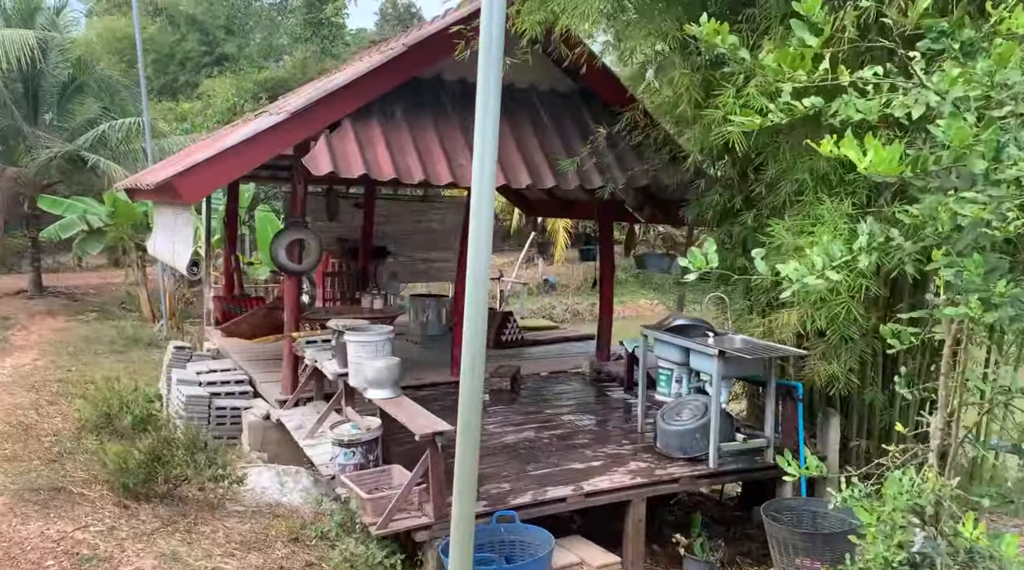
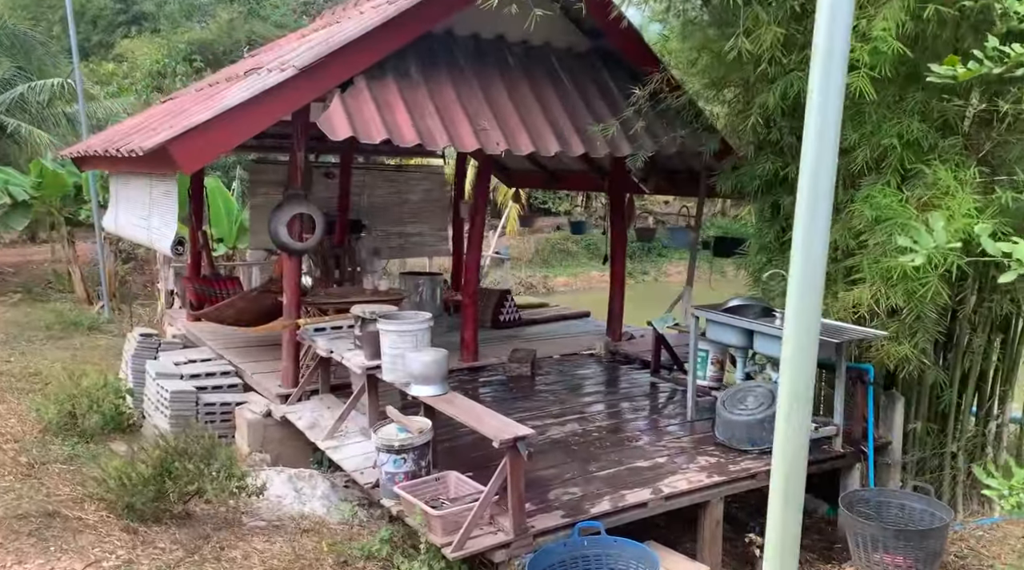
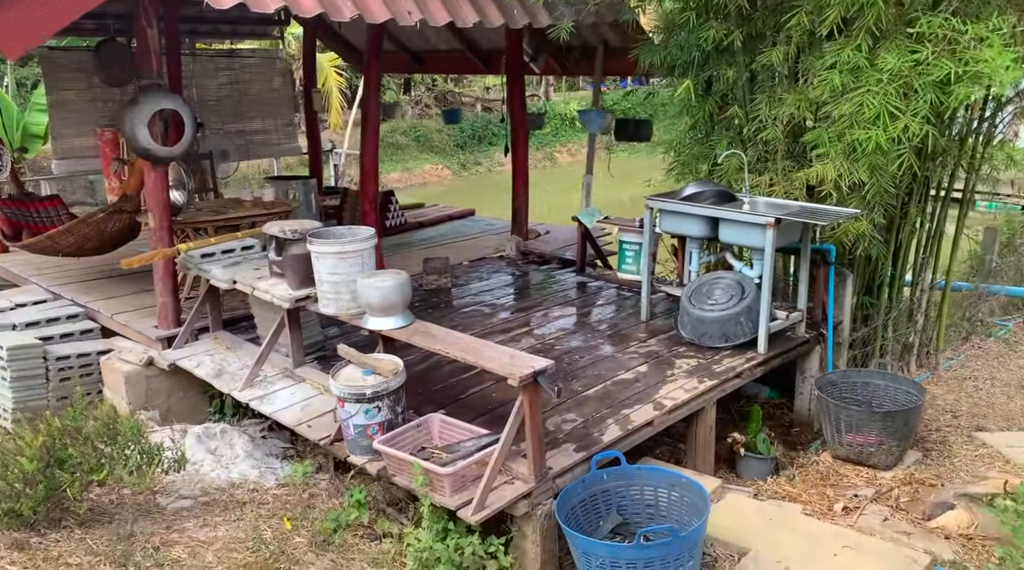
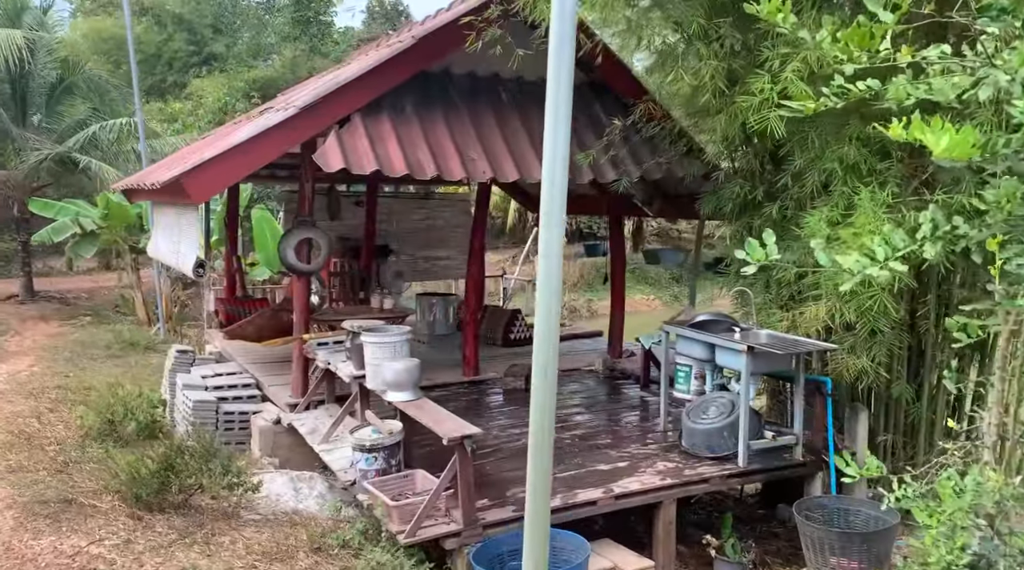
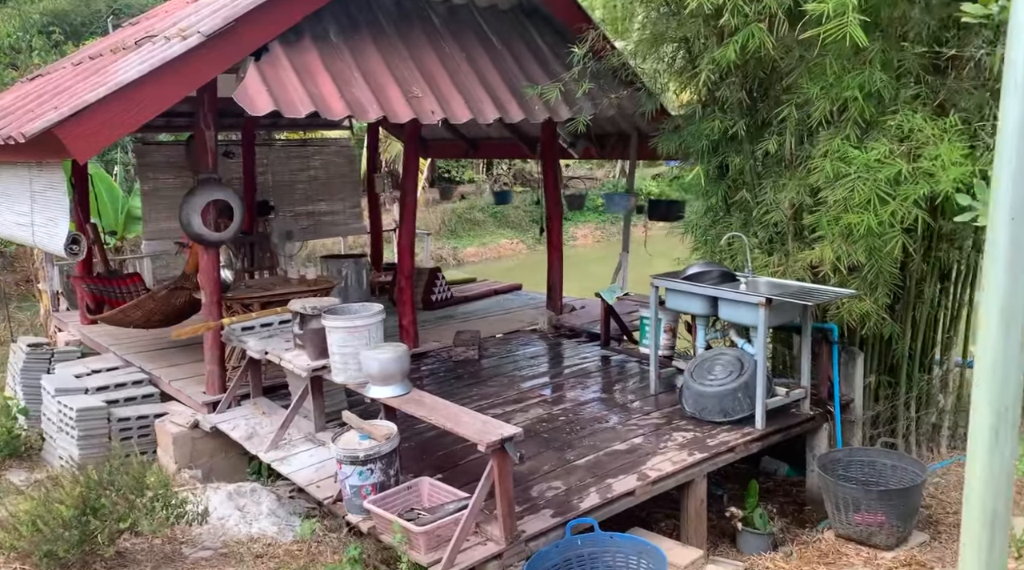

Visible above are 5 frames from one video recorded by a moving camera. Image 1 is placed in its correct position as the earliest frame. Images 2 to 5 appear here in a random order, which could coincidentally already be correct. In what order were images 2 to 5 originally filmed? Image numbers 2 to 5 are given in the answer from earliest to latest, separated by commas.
4, 2, 5, 3
